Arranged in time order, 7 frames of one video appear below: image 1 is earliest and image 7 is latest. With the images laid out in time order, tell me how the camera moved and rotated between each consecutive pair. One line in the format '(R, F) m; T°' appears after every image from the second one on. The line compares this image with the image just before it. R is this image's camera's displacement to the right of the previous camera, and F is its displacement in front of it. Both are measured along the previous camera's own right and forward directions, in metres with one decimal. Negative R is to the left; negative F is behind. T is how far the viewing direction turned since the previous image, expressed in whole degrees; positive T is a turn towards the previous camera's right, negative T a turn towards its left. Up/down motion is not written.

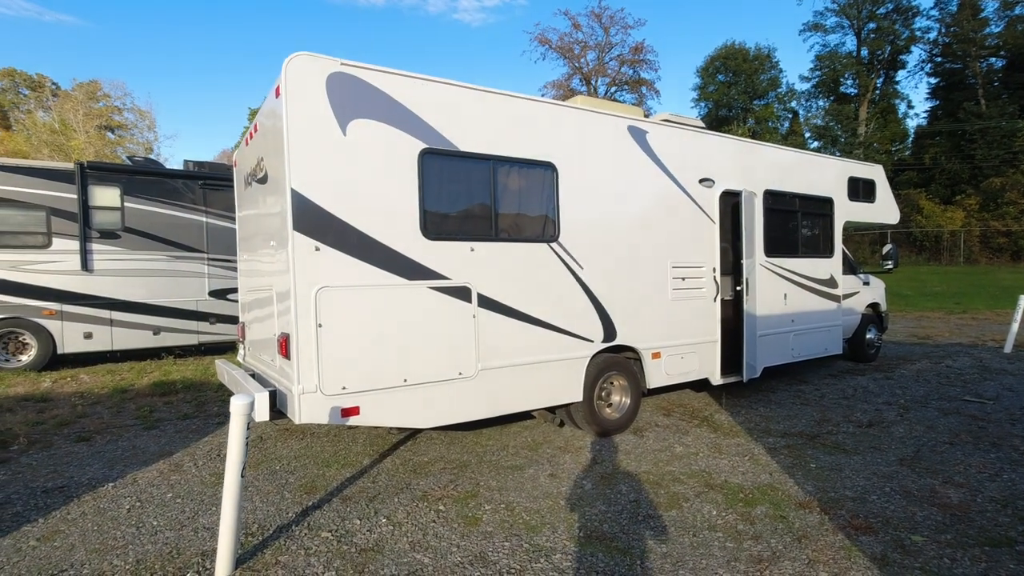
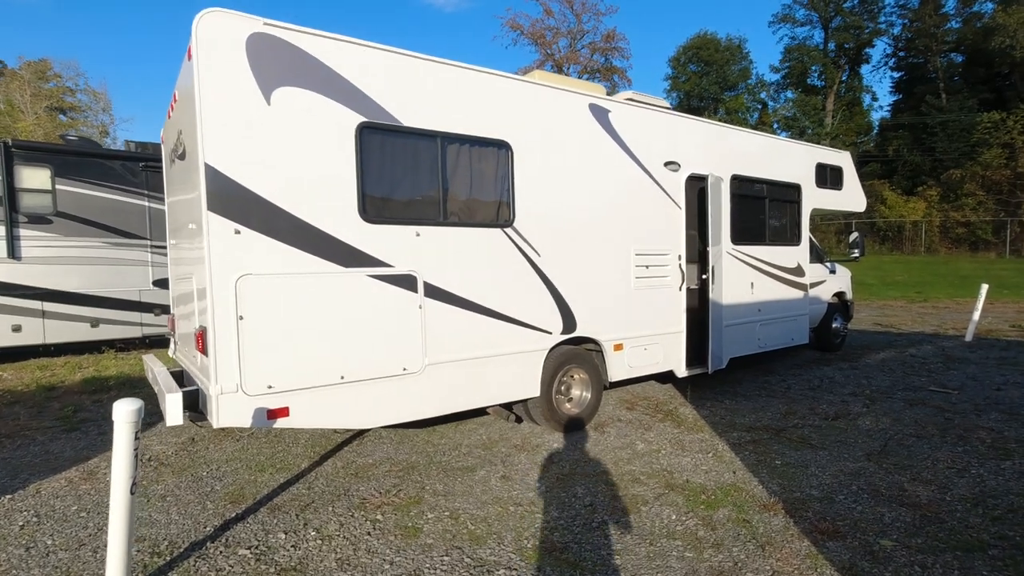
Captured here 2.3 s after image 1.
(+0.2, +0.3) m; +3°
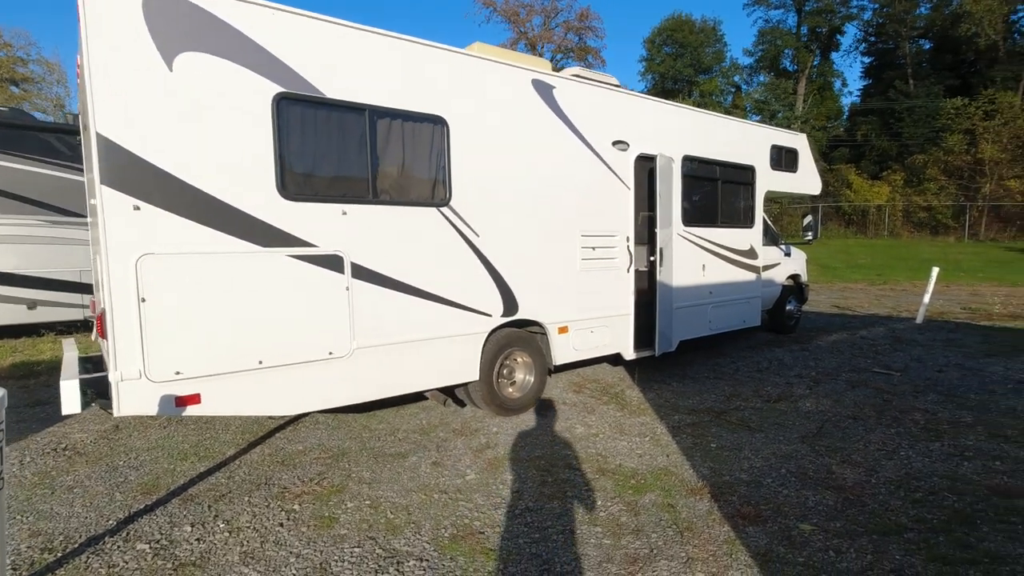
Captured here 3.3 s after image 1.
(+0.3, +0.1) m; +2°
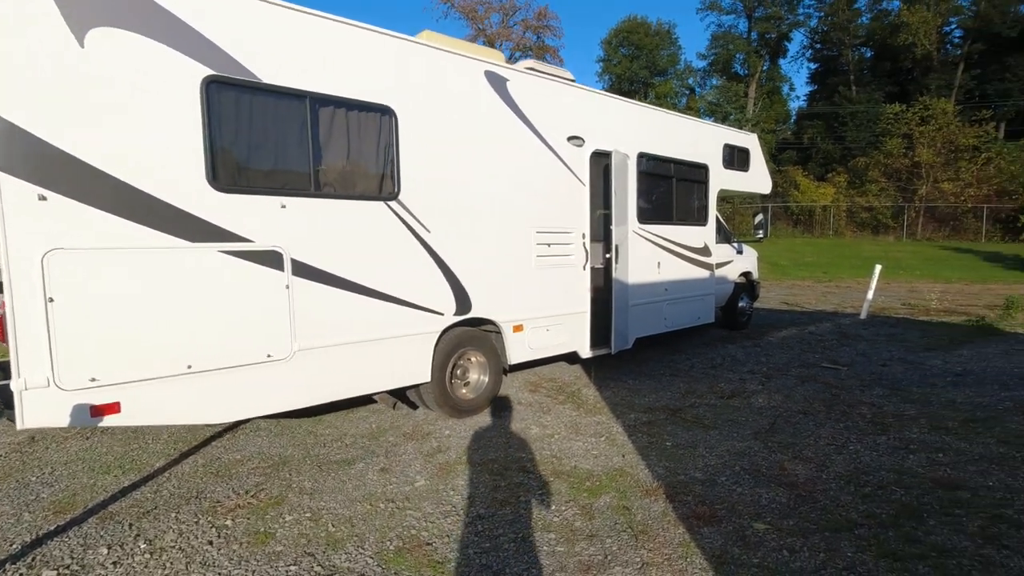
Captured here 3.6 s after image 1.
(+0.1, +0.1) m; +4°
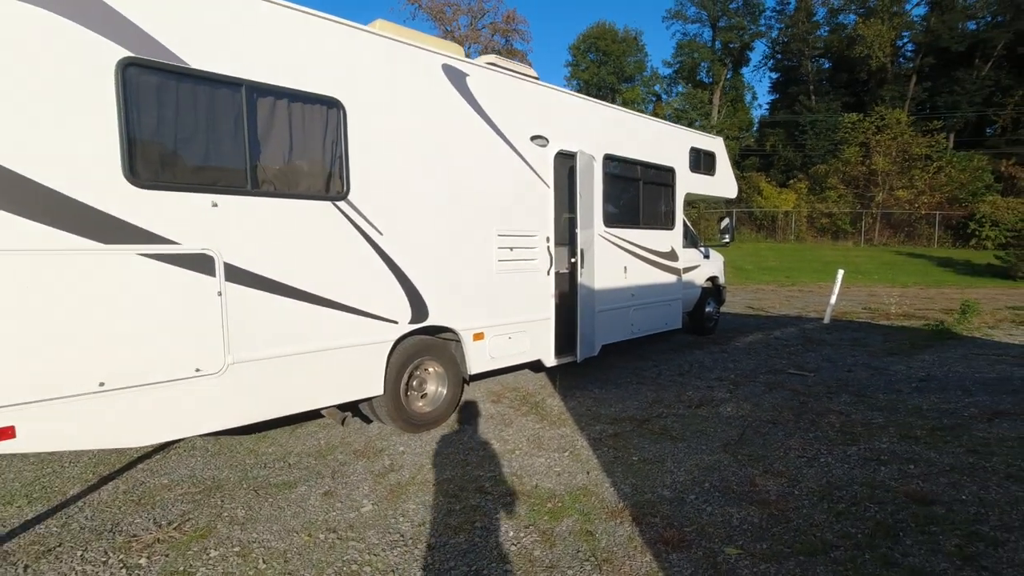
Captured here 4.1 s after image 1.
(+0.1, +0.3) m; +3°
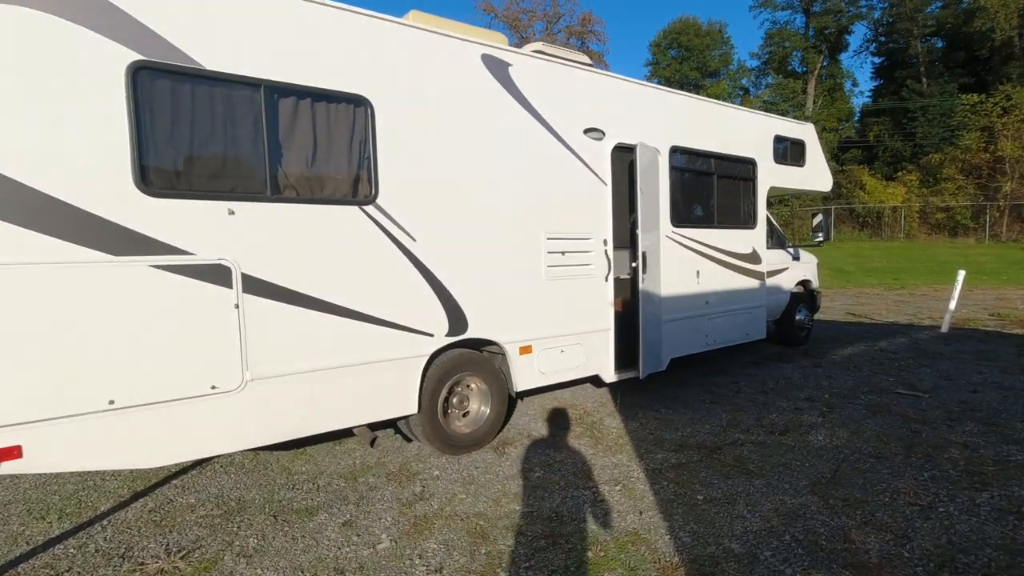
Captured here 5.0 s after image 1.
(+0.2, +0.4) m; -8°
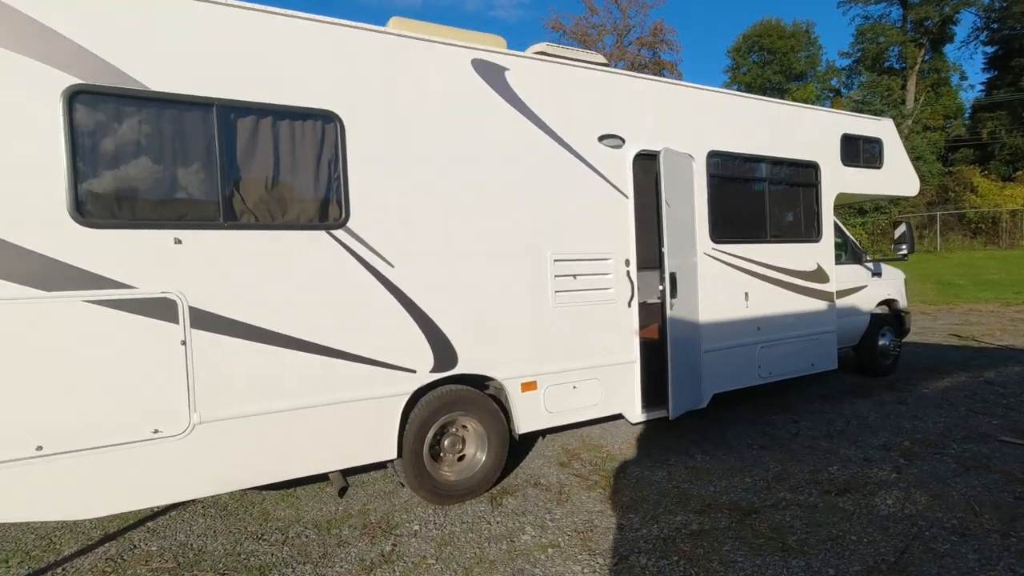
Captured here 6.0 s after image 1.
(+0.6, +0.5) m; -8°
